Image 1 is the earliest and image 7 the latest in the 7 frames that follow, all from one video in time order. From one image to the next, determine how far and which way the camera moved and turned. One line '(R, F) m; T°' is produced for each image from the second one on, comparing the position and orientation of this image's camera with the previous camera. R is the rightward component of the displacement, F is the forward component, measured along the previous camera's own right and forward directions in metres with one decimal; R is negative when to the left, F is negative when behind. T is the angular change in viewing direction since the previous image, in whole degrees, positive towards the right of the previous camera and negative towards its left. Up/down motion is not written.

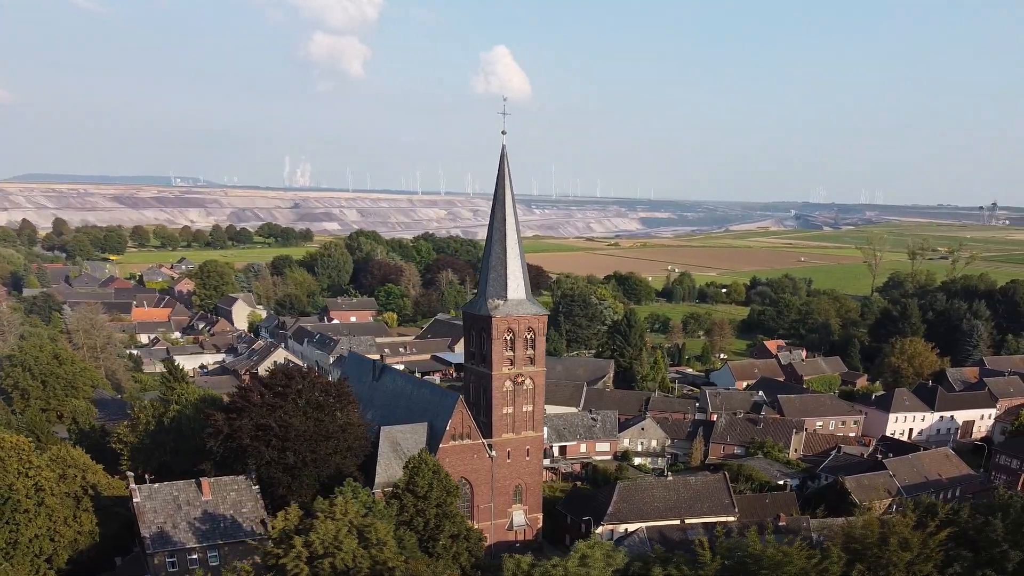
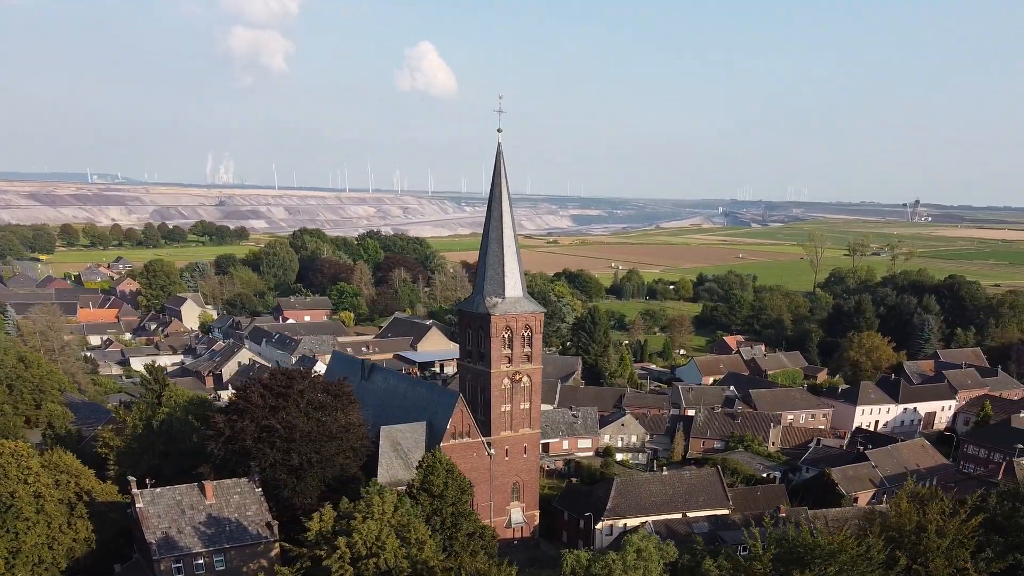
(-2.9, -0.1) m; +4°
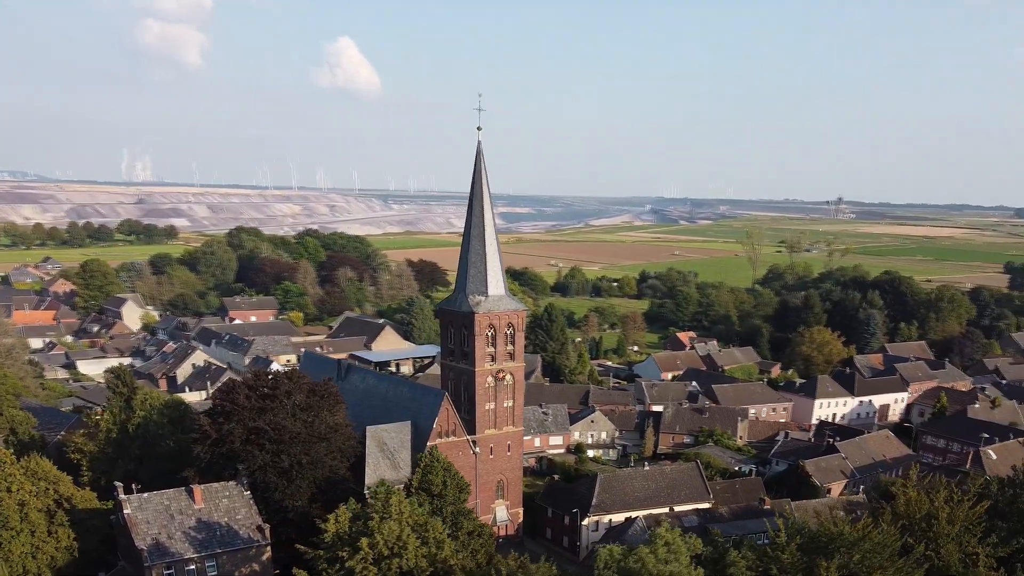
(-2.5, 0.0) m; +4°
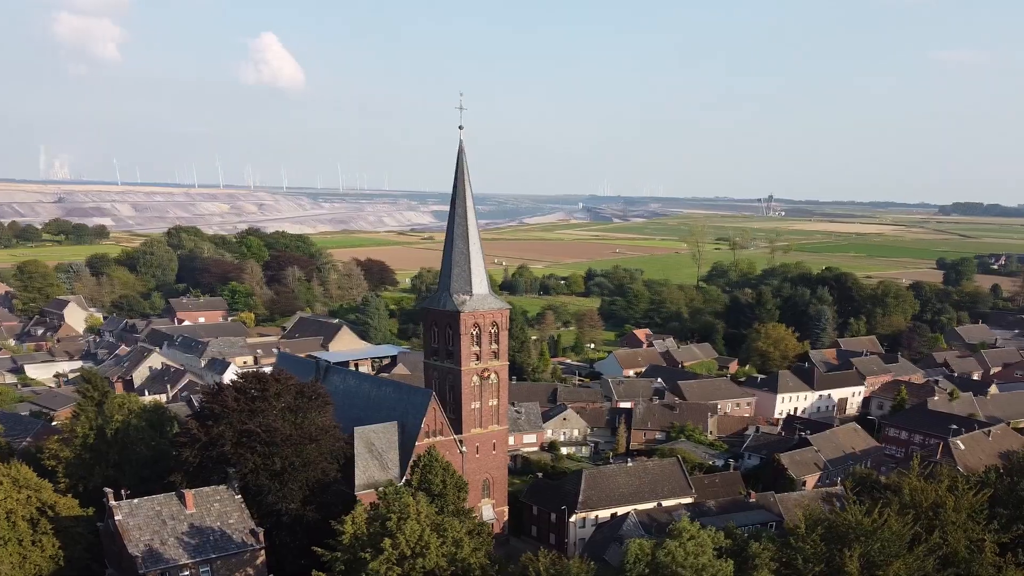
(-2.3, -0.1) m; +4°
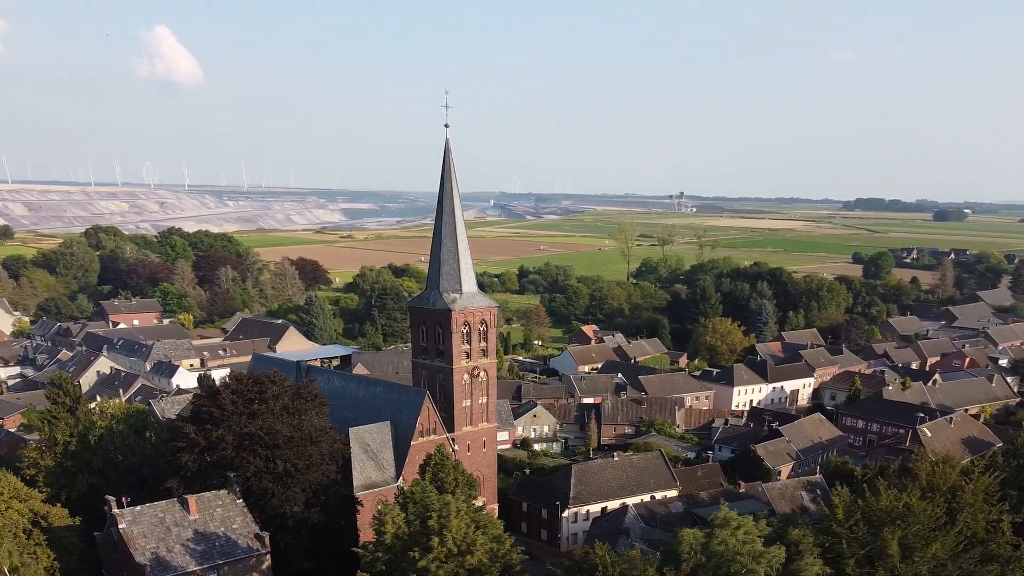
(-3.6, -0.1) m; +5°
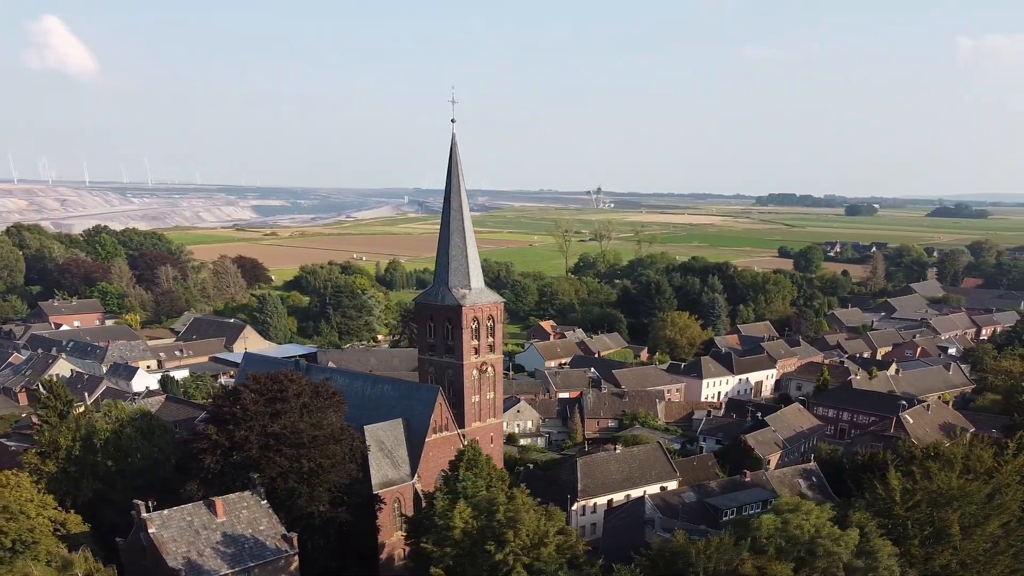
(-4.2, -0.1) m; +5°
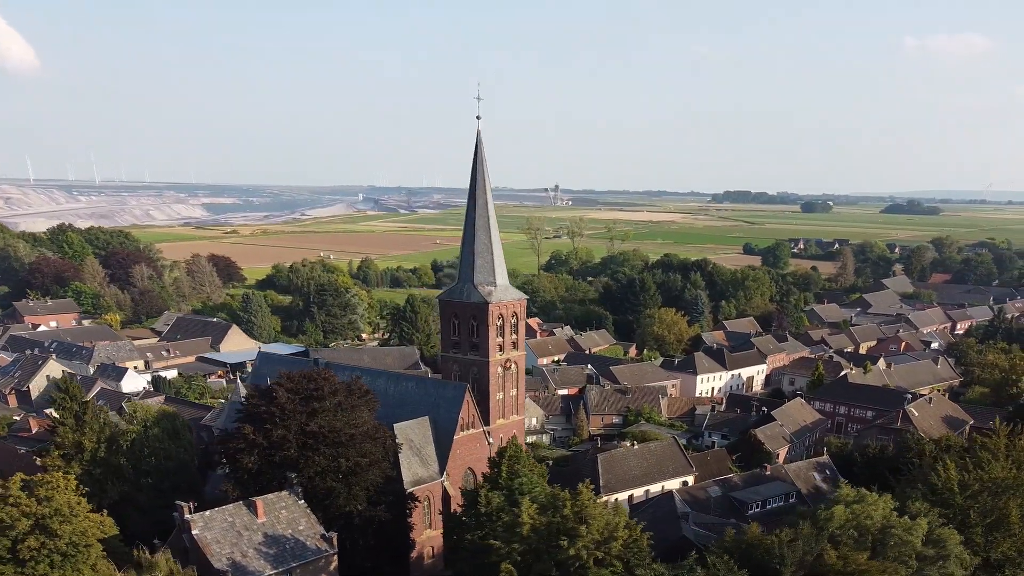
(-3.1, -0.2) m; +3°
